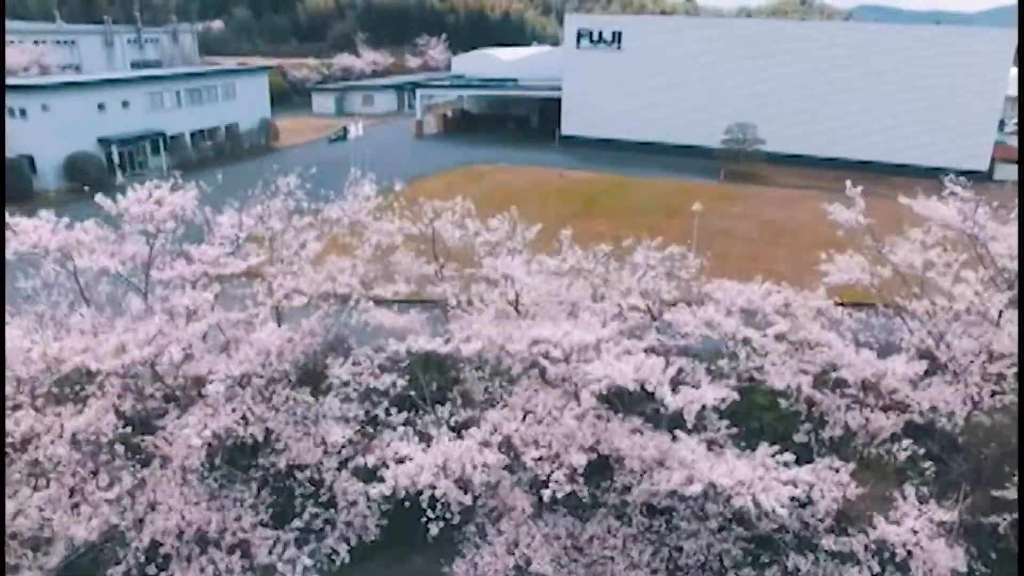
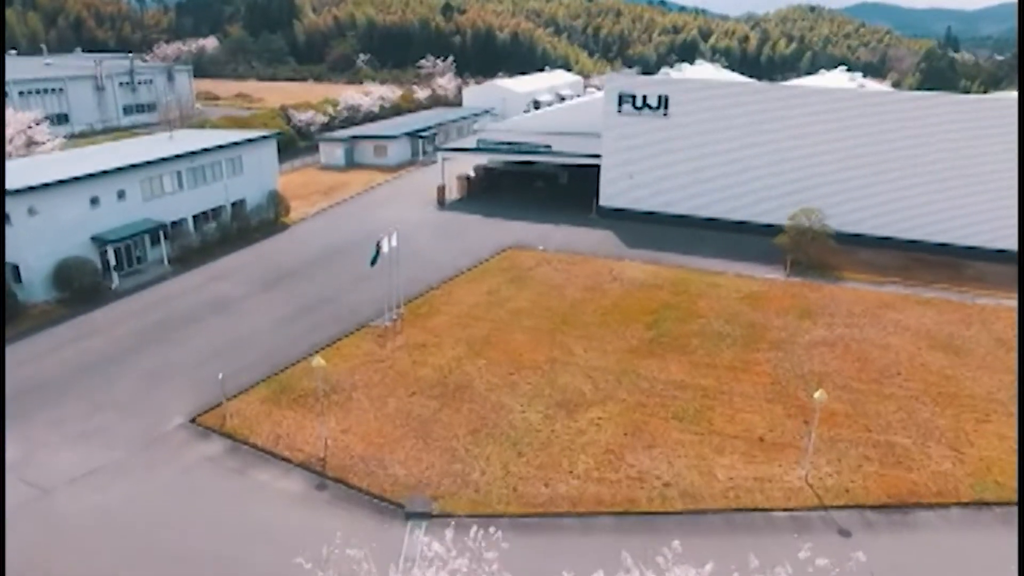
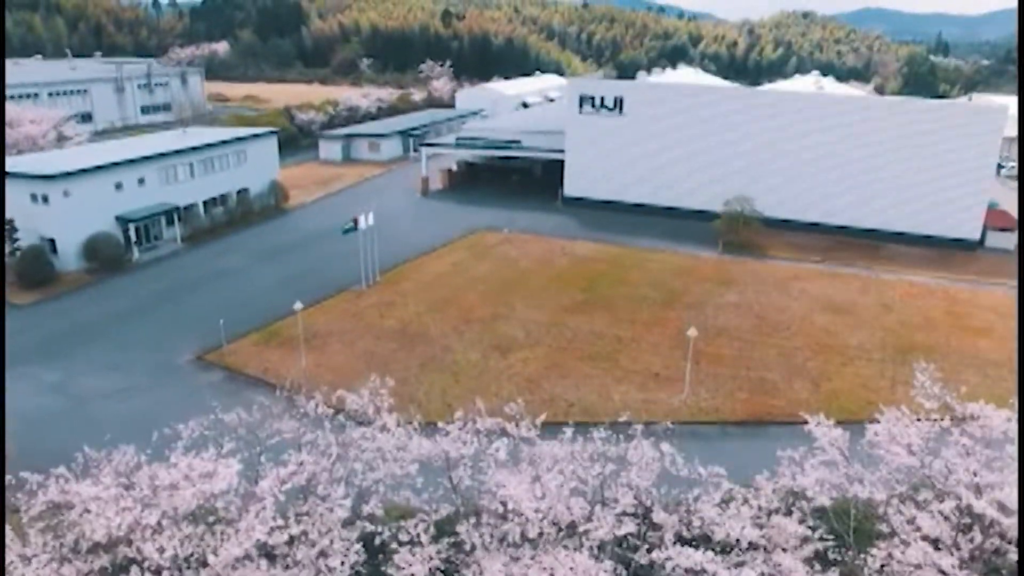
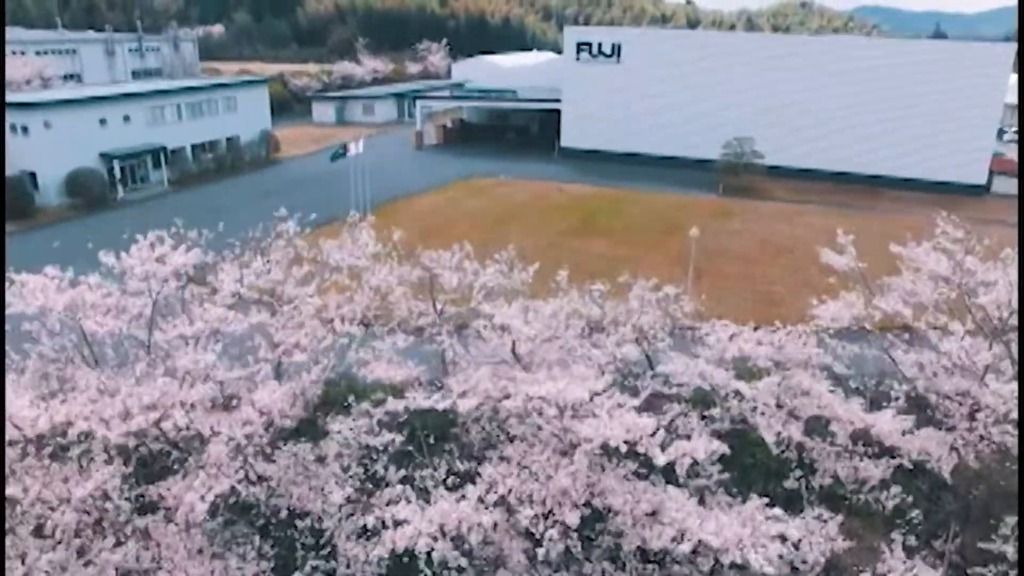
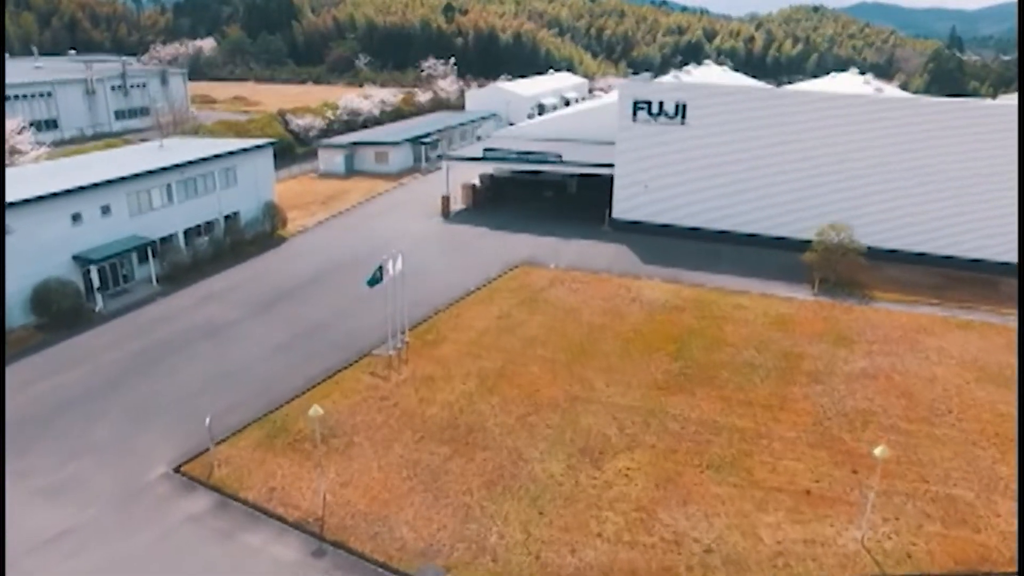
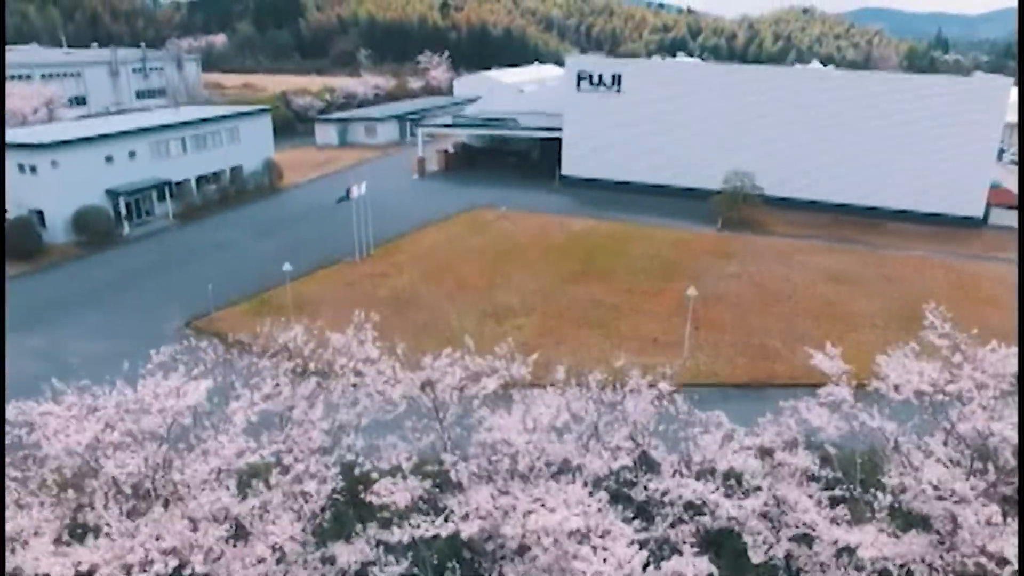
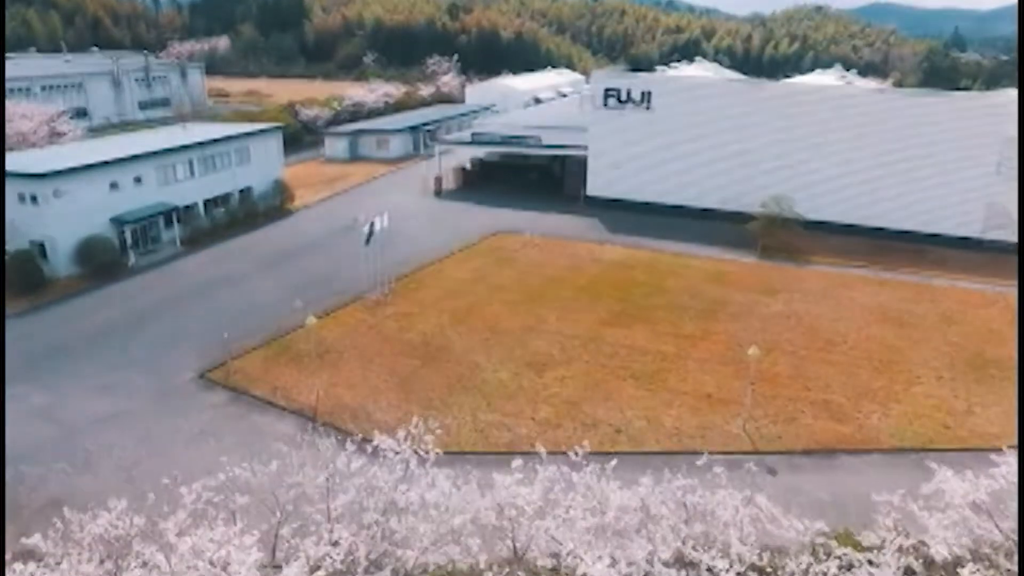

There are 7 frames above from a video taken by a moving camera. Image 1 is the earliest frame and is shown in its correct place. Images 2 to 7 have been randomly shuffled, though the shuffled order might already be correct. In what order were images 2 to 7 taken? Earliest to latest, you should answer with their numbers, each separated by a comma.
4, 6, 3, 7, 2, 5
